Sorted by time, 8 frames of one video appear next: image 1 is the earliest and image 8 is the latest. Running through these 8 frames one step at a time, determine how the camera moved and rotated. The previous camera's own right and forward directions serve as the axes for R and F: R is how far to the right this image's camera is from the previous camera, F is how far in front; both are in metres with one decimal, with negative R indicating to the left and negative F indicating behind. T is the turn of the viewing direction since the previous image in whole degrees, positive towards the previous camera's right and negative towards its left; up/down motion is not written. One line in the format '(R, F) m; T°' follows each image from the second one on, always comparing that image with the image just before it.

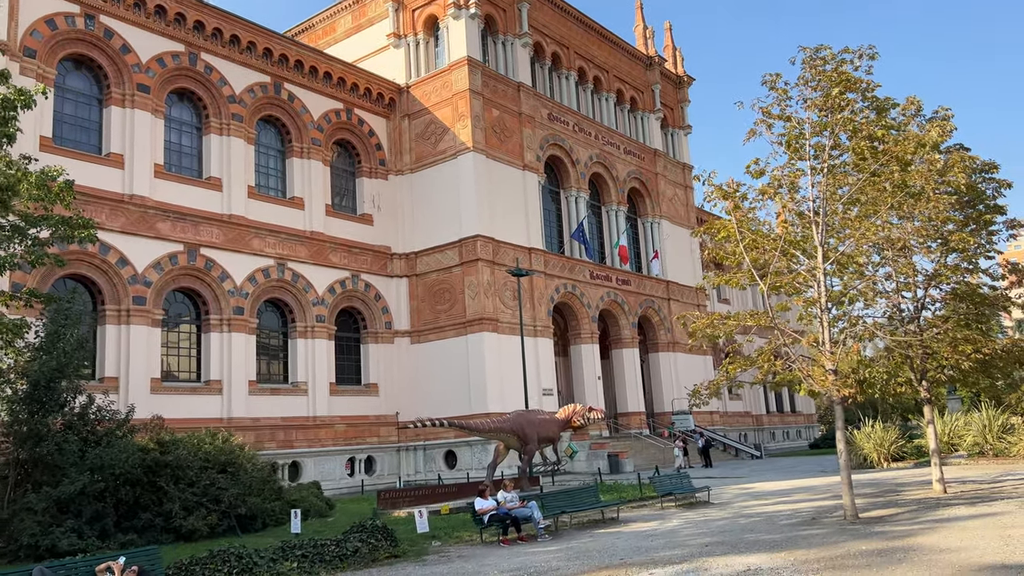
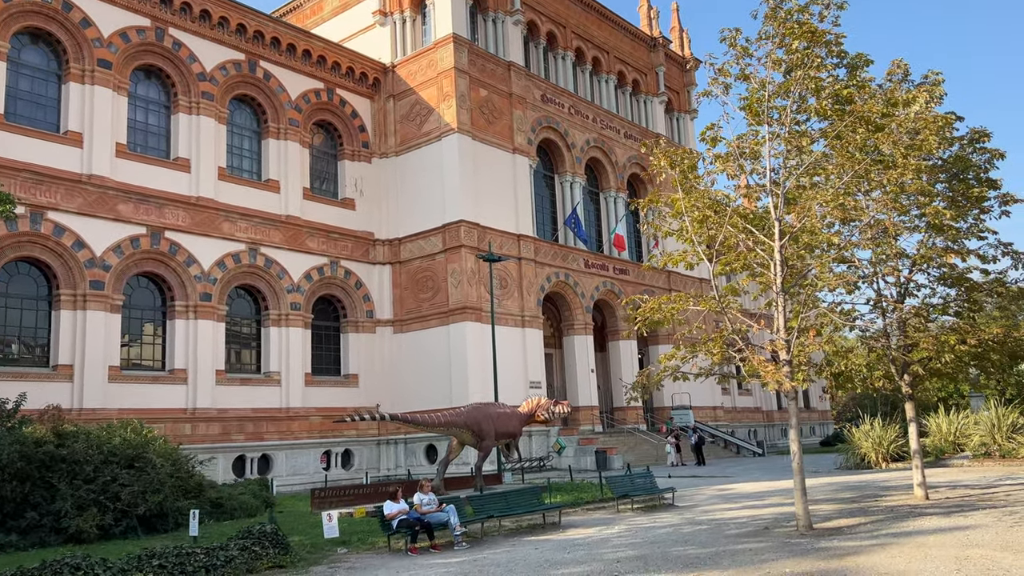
(+1.5, +1.4) m; -2°
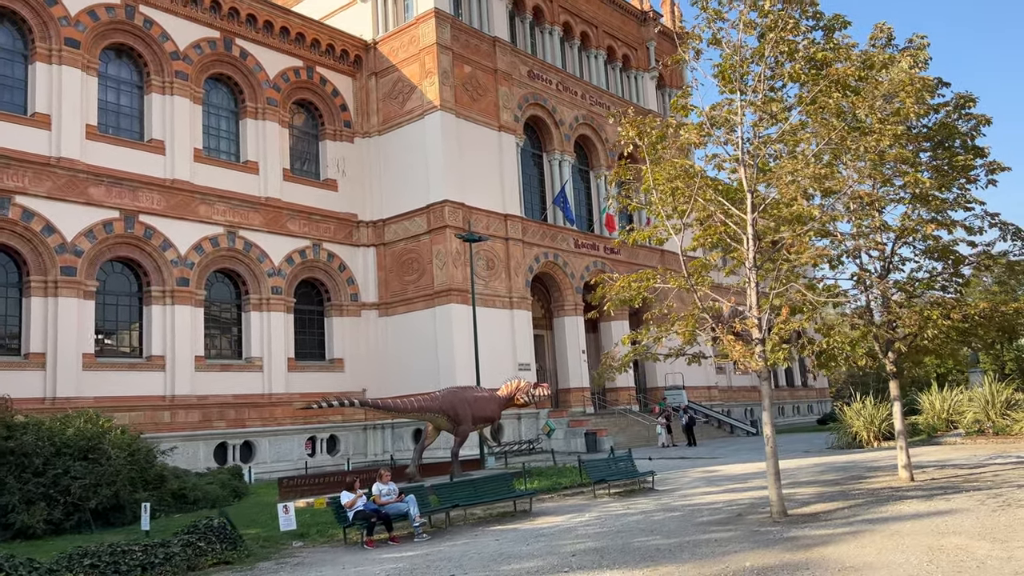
(+0.6, +0.6) m; 0°
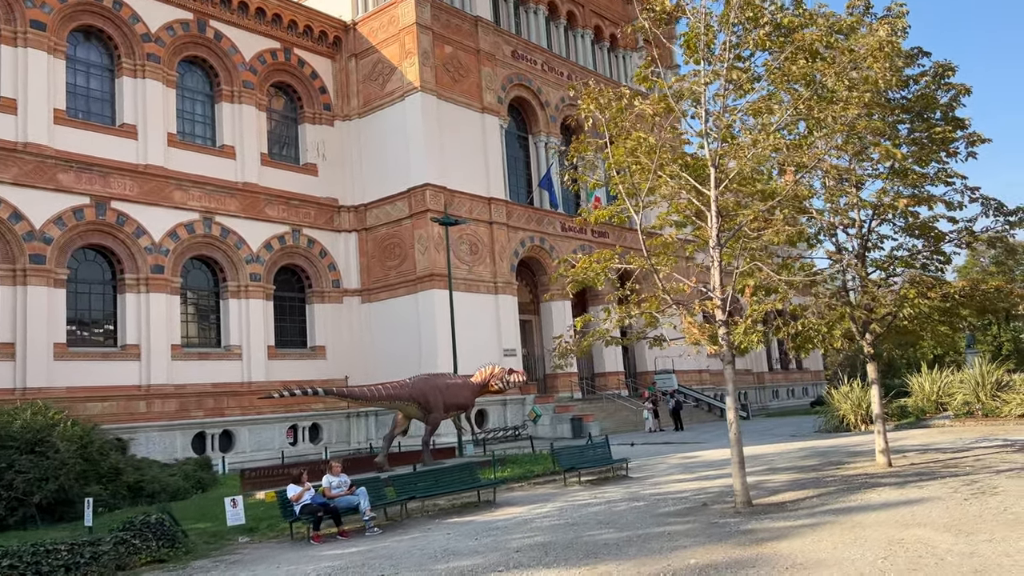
(+0.6, +0.5) m; 0°
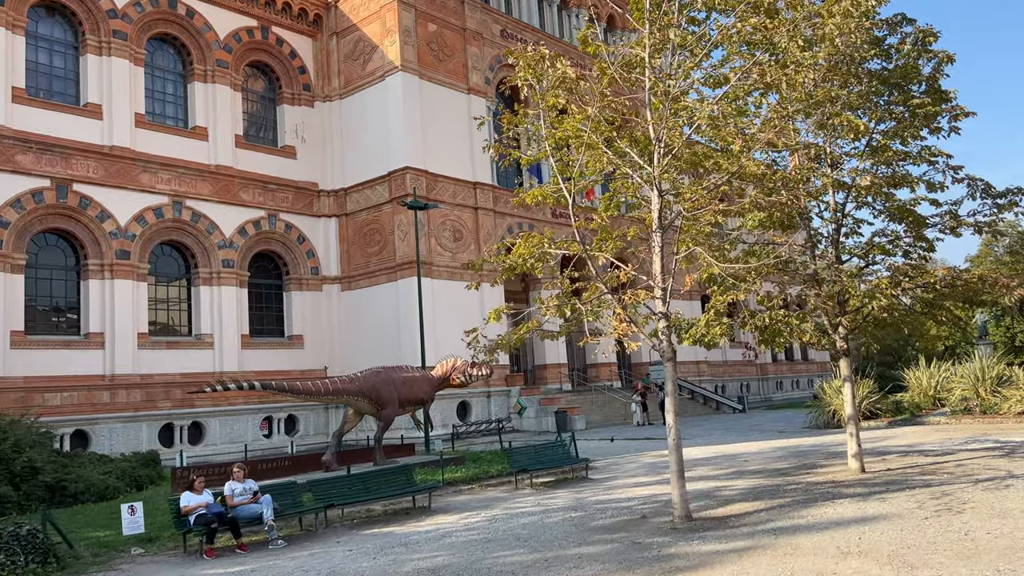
(+1.1, +1.1) m; -1°
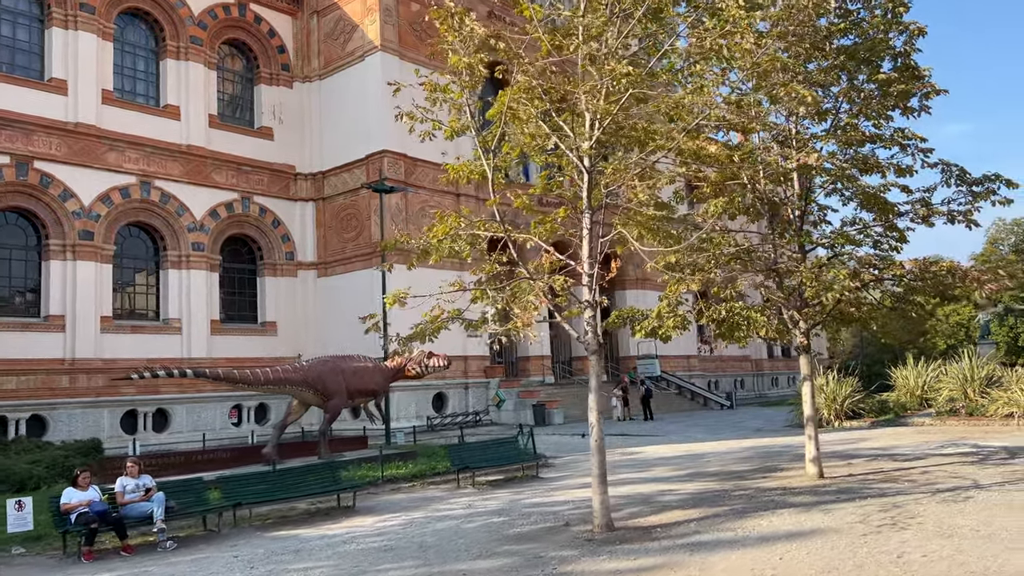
(+0.9, +0.8) m; 0°
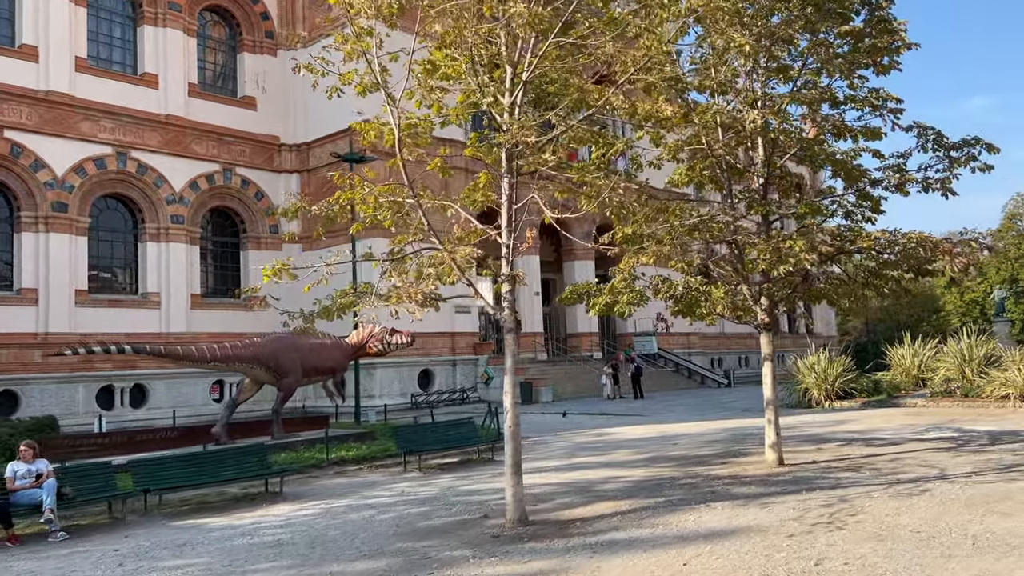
(+1.0, +0.8) m; -1°
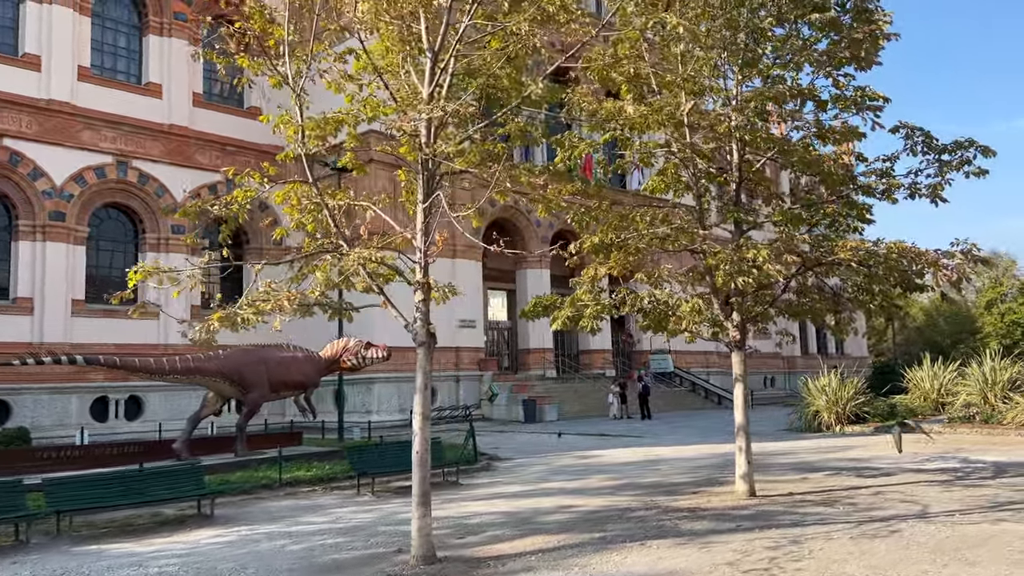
(+1.0, +0.8) m; -2°
